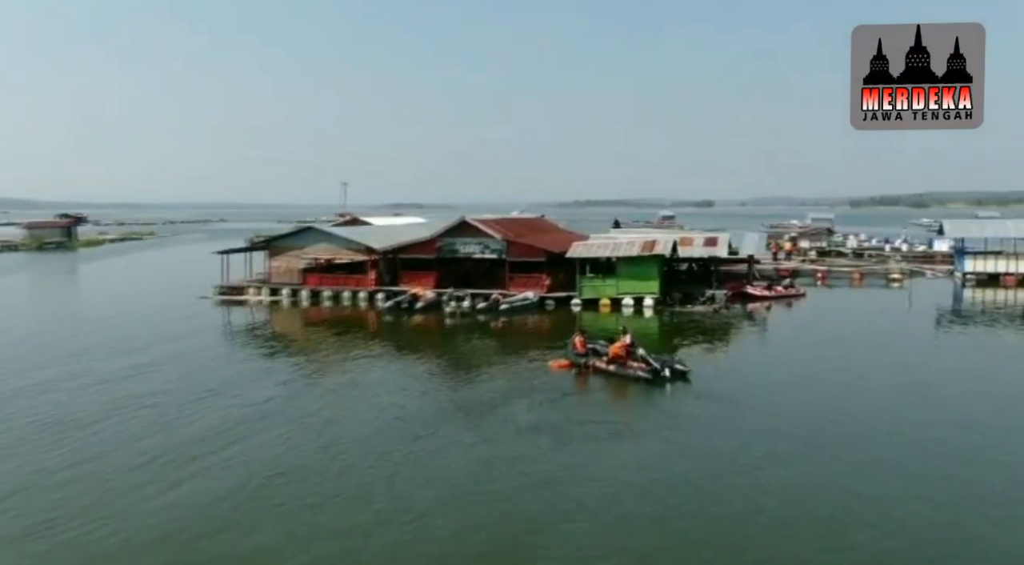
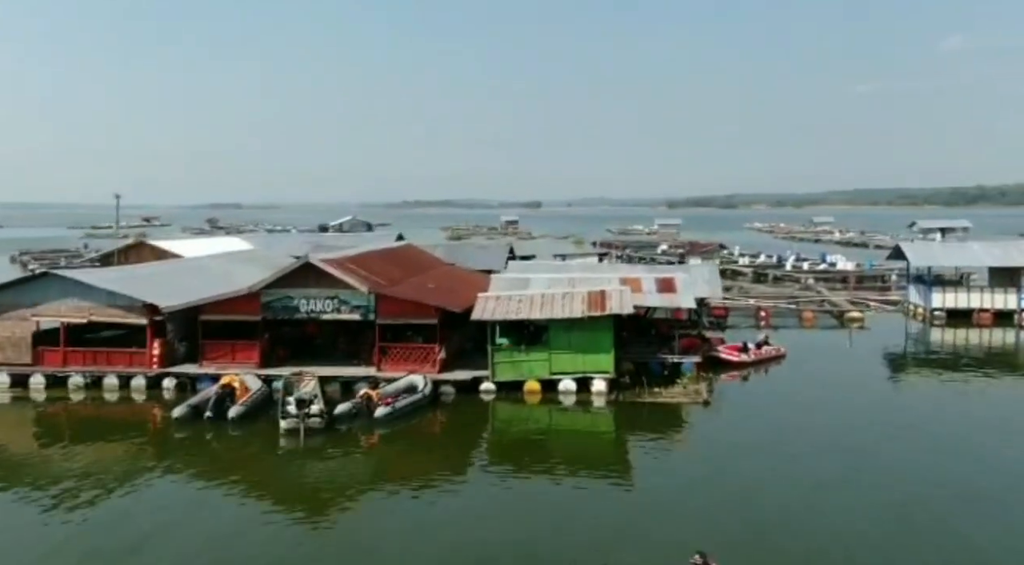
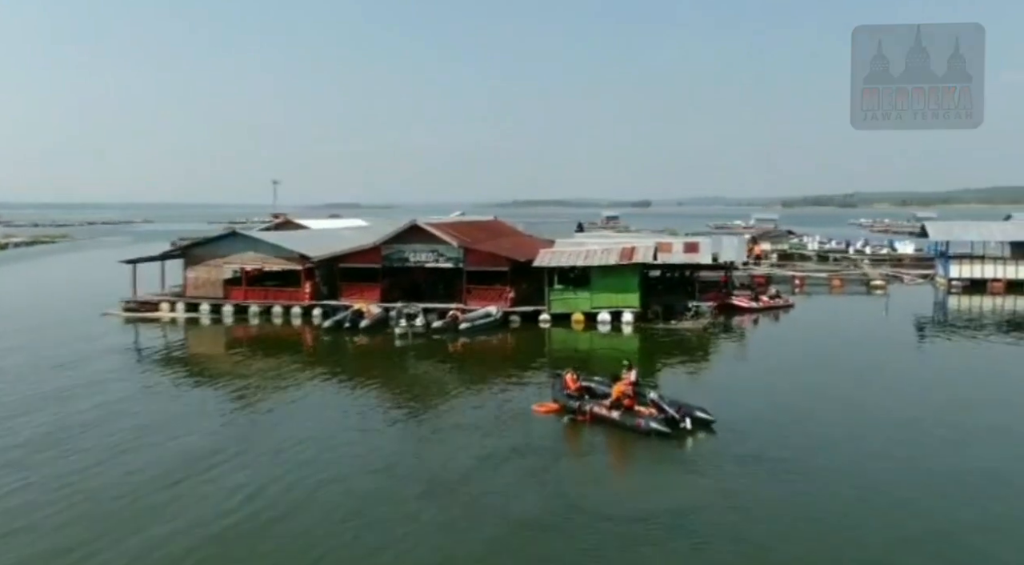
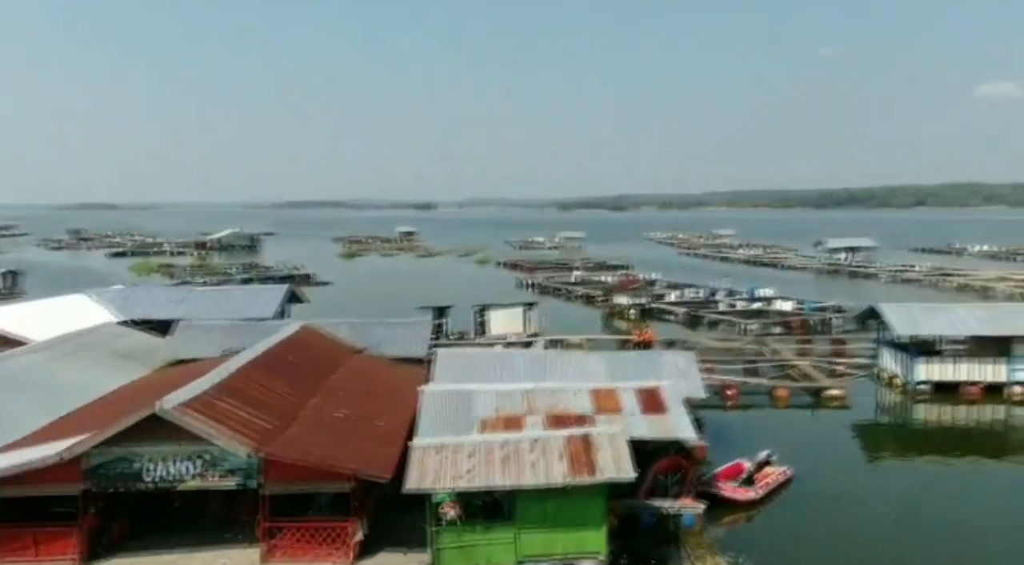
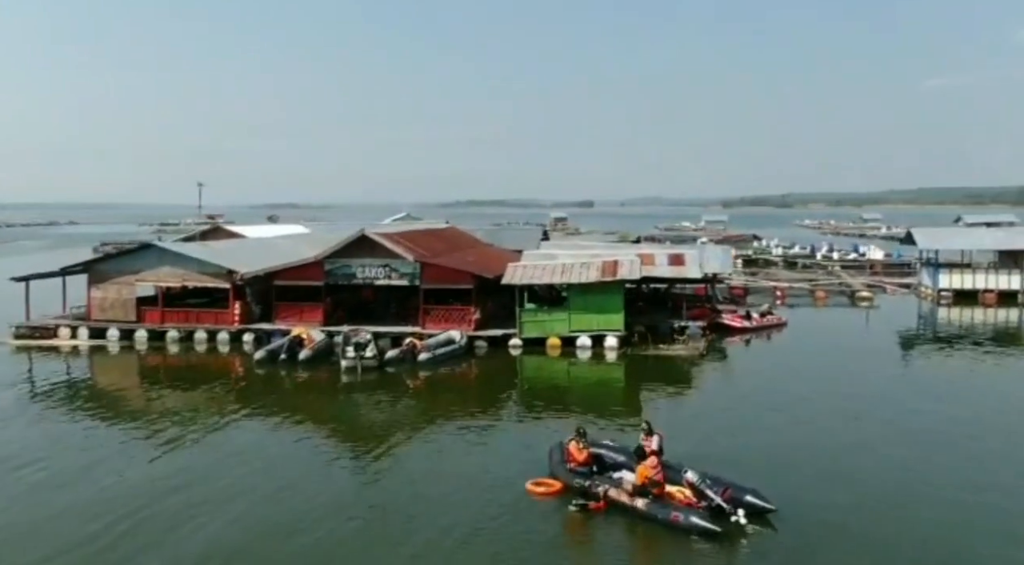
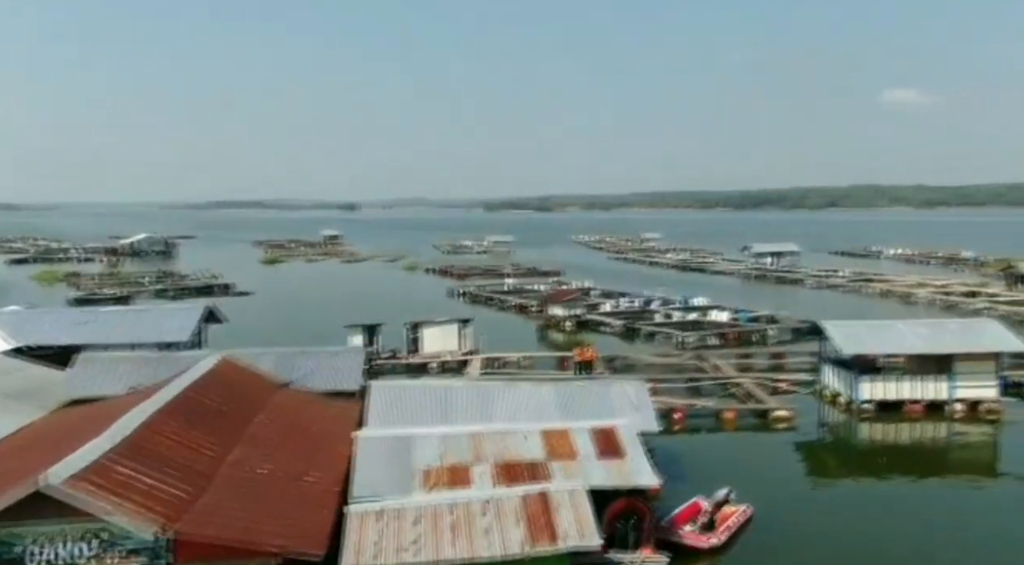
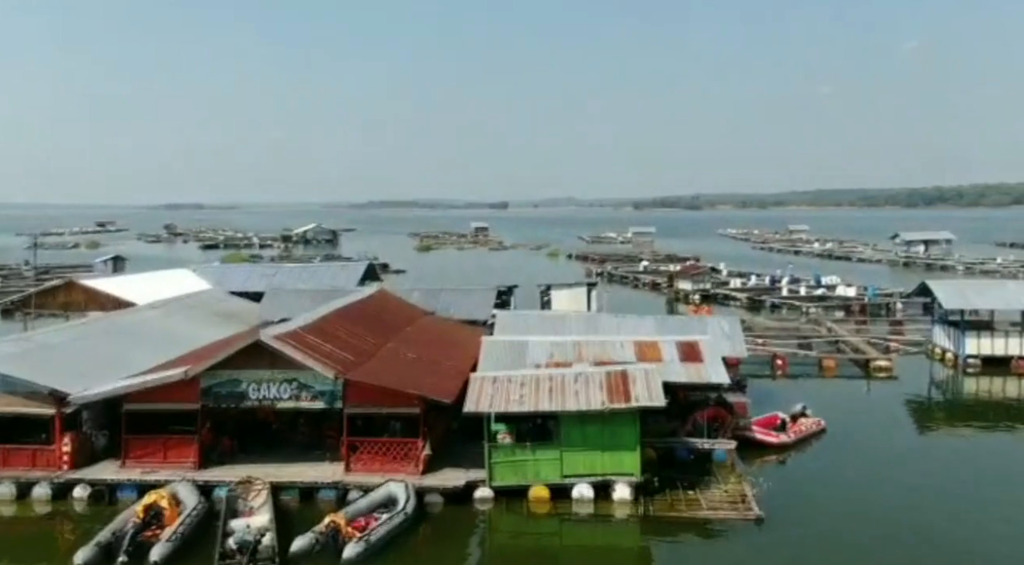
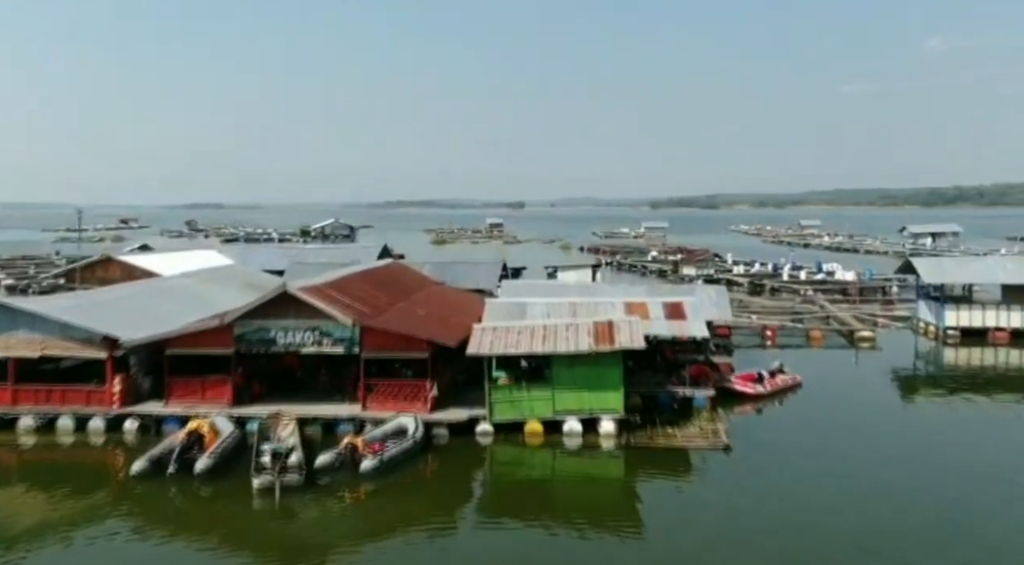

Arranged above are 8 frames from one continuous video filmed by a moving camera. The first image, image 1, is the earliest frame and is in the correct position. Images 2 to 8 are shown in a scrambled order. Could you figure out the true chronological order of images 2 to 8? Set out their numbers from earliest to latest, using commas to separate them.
3, 5, 2, 8, 7, 4, 6
